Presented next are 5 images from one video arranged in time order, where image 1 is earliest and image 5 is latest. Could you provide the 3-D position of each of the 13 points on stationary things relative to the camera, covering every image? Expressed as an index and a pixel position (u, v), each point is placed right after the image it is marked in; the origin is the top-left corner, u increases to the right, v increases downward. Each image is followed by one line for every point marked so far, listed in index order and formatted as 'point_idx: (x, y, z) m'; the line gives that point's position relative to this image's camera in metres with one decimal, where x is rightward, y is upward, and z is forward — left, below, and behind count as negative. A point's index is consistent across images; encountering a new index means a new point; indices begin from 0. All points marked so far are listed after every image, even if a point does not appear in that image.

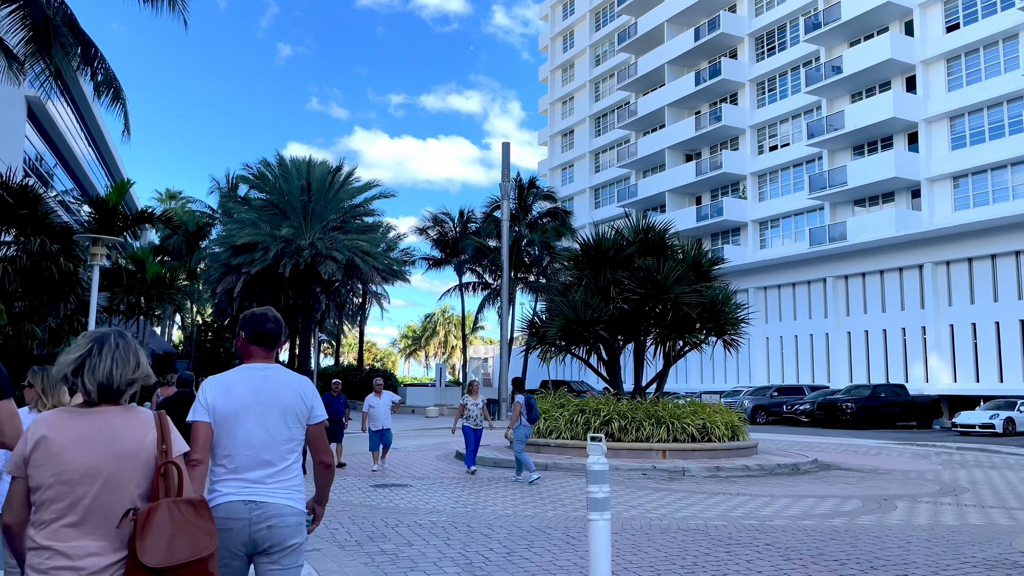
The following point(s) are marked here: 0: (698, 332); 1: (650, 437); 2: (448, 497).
0: (+3.7, -0.9, +16.4) m
1: (+2.7, -2.9, +15.4) m
2: (-0.9, -2.9, +11.1) m
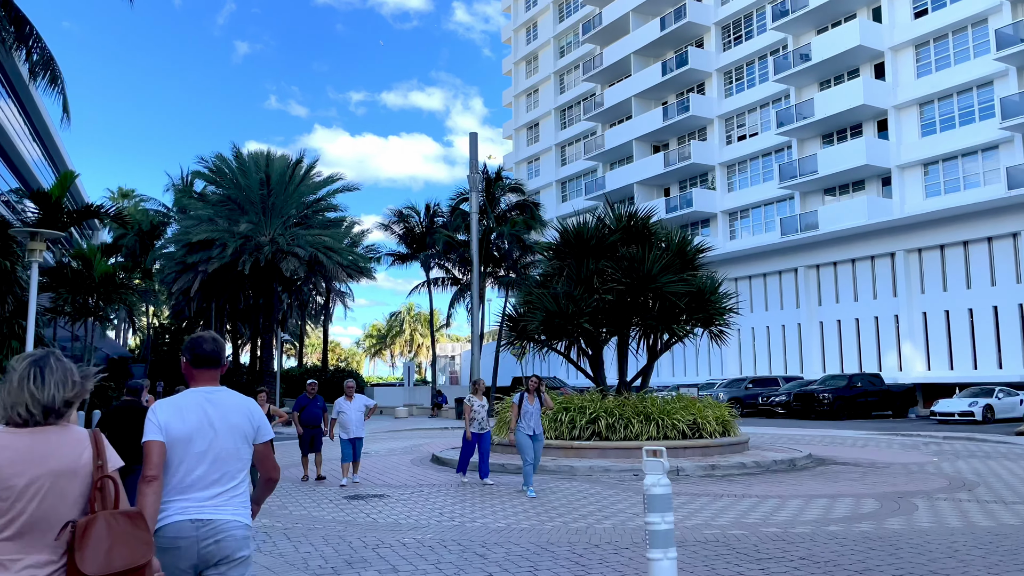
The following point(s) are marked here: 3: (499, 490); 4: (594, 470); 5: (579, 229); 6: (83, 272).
0: (+3.3, -0.7, +15.6) m
1: (+2.3, -2.7, +14.6) m
2: (-1.0, -2.7, +10.1) m
3: (-0.2, -3.0, +11.9) m
4: (+1.3, -3.0, +13.3) m
5: (+1.4, +1.2, +16.2) m
6: (-10.3, +0.4, +19.3) m
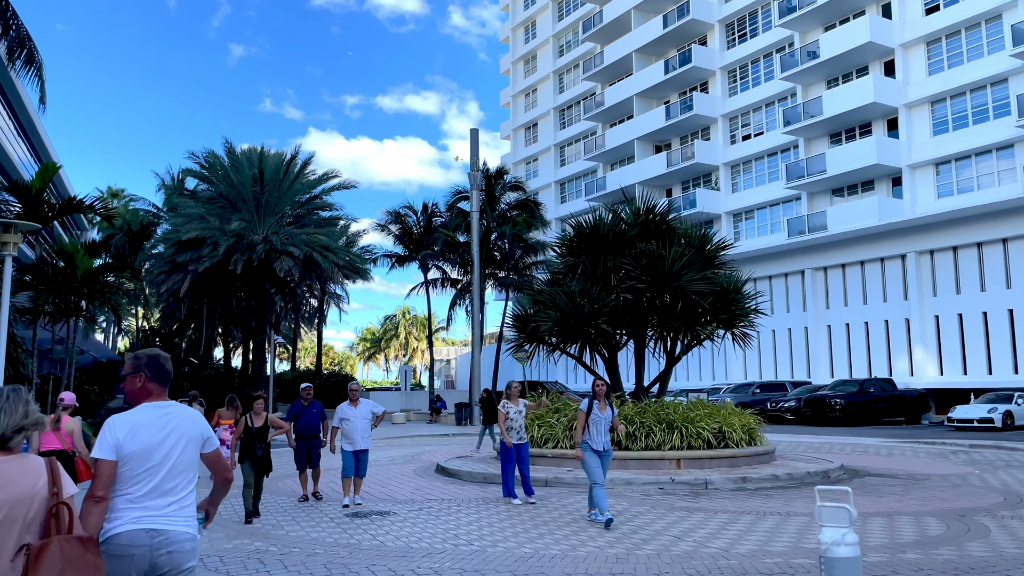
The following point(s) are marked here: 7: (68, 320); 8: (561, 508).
0: (+3.5, -0.7, +14.5) m
1: (+2.5, -2.6, +13.6) m
2: (-0.8, -2.7, +9.0) m
3: (0.0, -2.9, +10.8) m
4: (+1.6, -3.0, +12.3) m
5: (+1.6, +1.2, +15.2) m
6: (-10.1, +0.4, +18.2) m
7: (-10.7, -0.8, +19.4) m
8: (+0.6, -2.9, +10.5) m
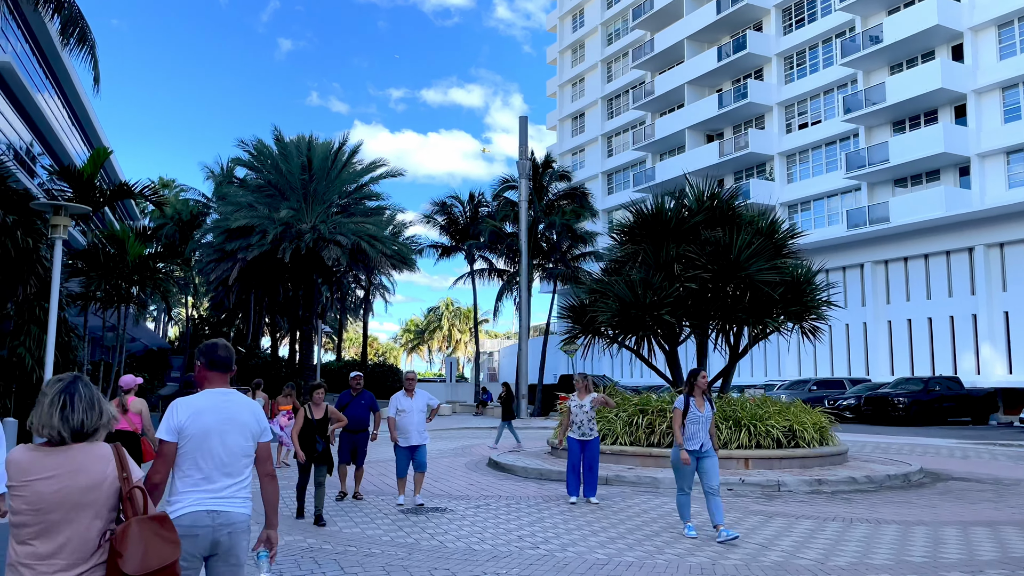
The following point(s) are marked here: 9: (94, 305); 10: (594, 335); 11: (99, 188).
0: (+4.5, -0.5, +13.7) m
1: (+3.4, -2.5, +12.8) m
2: (-0.1, -2.5, +8.5) m
3: (+0.8, -2.7, +10.2) m
4: (+2.4, -2.8, +11.6) m
5: (+2.6, +1.4, +14.5) m
6: (-8.9, +0.7, +18.0) m
7: (-9.4, -0.4, +19.3) m
8: (+1.4, -2.7, +9.9) m
9: (-10.2, -0.4, +19.5) m
10: (+1.5, -0.9, +15.2) m
11: (-9.2, +2.2, +17.9) m
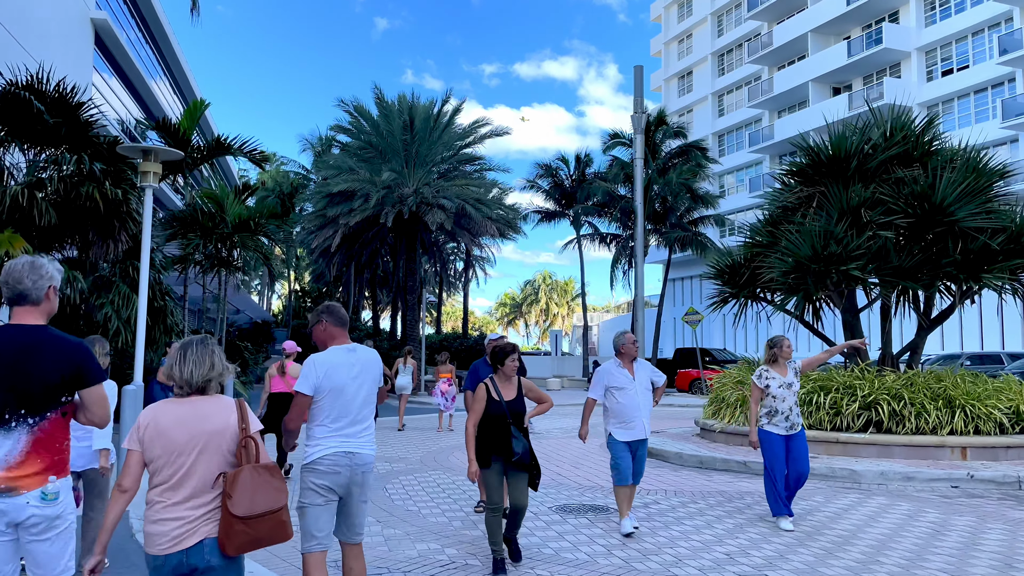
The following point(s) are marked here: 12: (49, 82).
0: (+6.6, +0.2, +11.0) m
1: (+5.5, -1.8, +10.3) m
2: (+1.5, -2.0, +6.4) m
3: (+2.6, -2.2, +8.1) m
4: (+4.3, -2.2, +9.2) m
5: (+4.8, +2.1, +11.9) m
6: (-6.2, +1.5, +16.8) m
7: (-6.6, +0.4, +18.2) m
8: (+3.1, -2.1, +7.6) m
9: (-7.3, +0.4, +18.5) m
10: (+3.8, -0.1, +12.8) m
11: (-6.5, +3.0, +16.6) m
12: (-6.8, +3.0, +11.9) m
